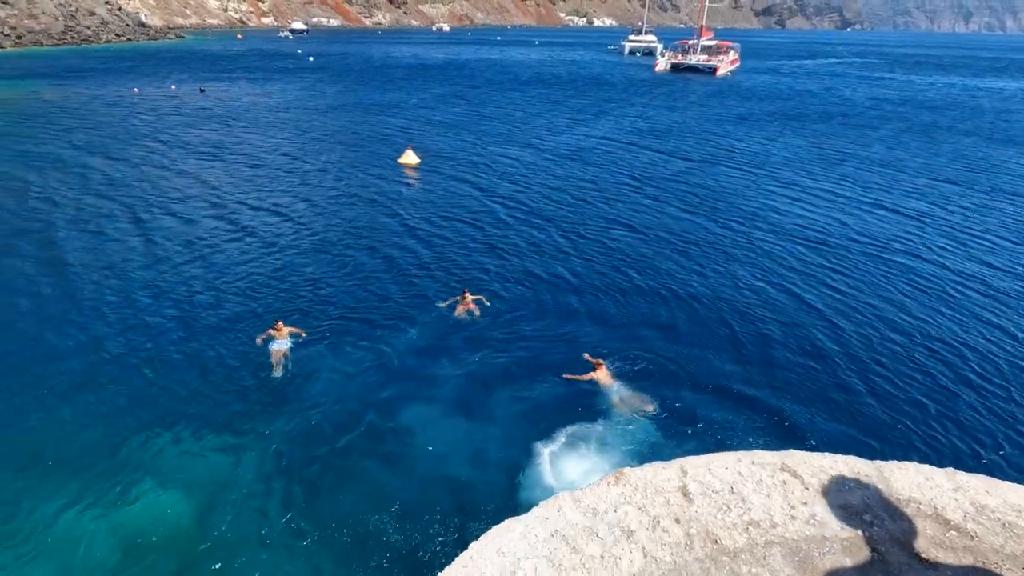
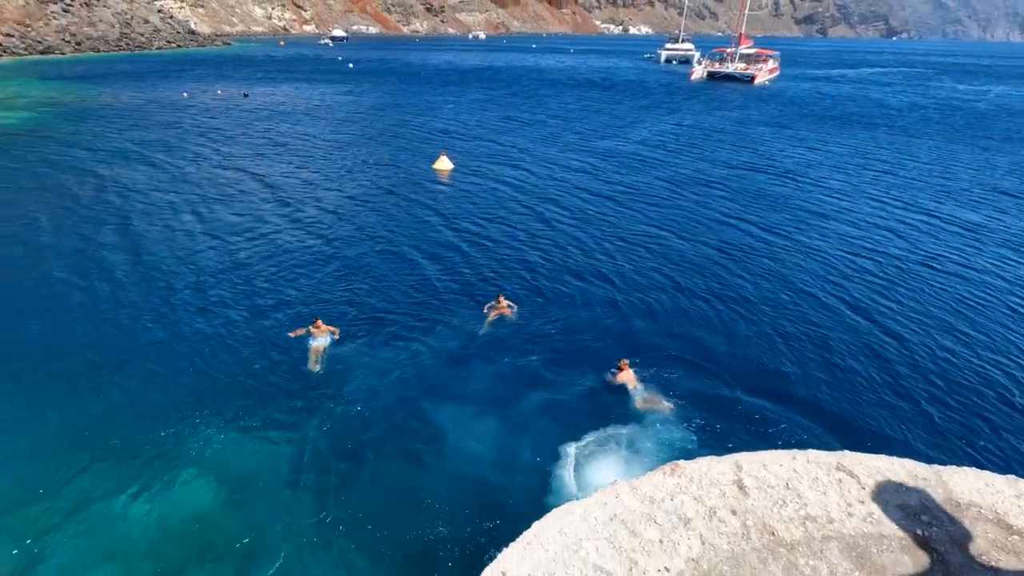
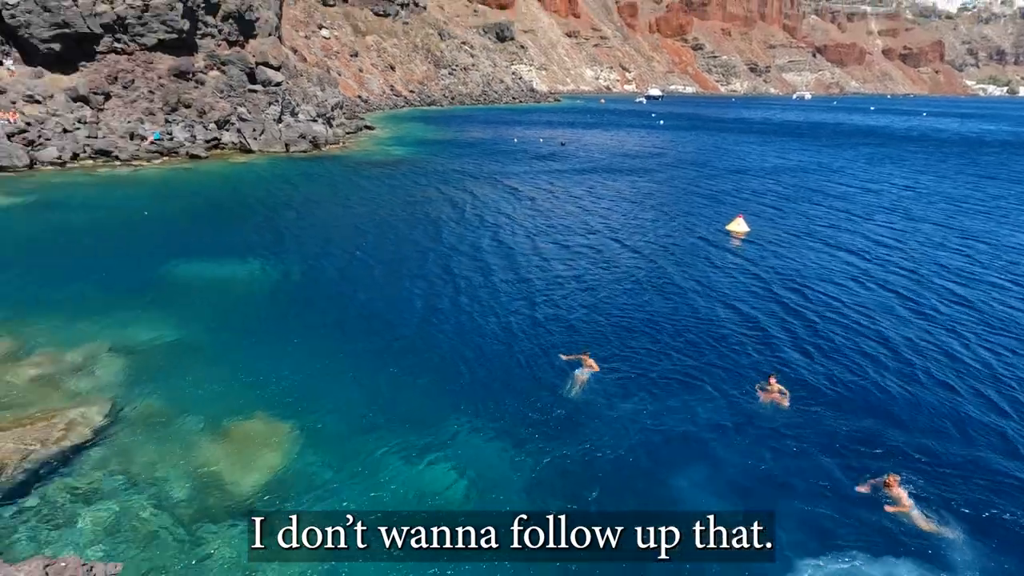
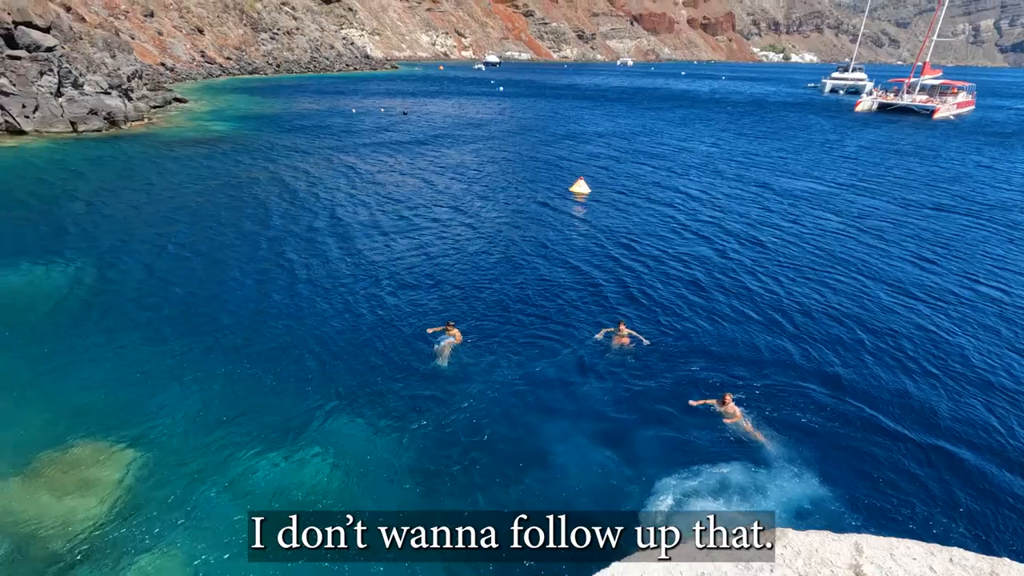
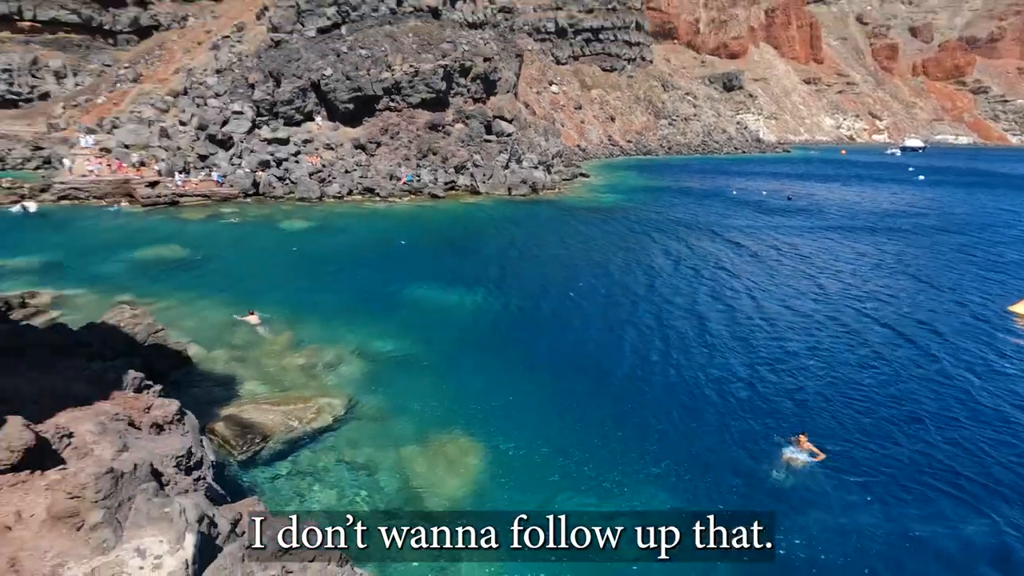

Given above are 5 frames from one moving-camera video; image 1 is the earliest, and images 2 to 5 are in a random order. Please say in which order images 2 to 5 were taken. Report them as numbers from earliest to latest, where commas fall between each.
2, 4, 3, 5
